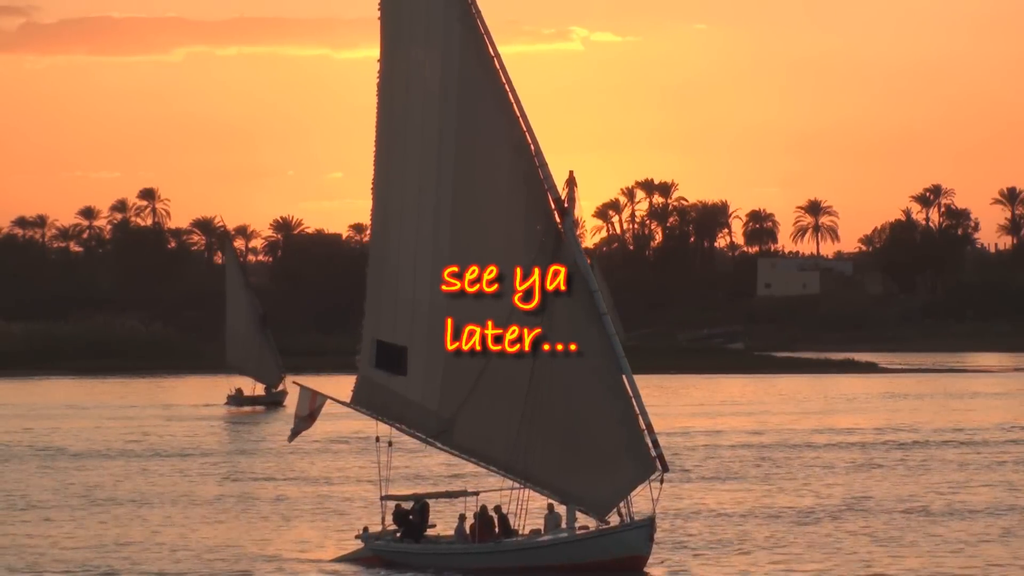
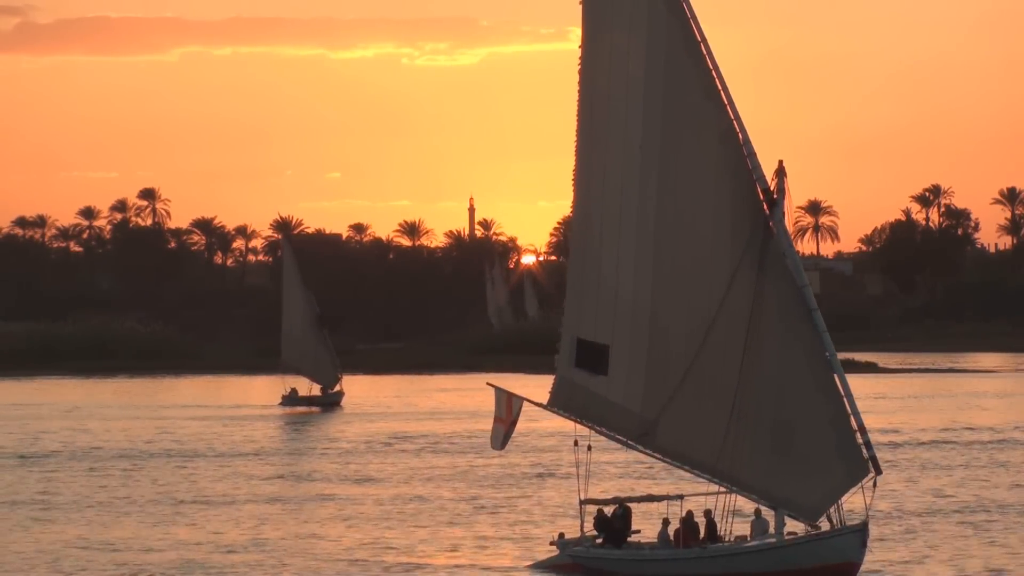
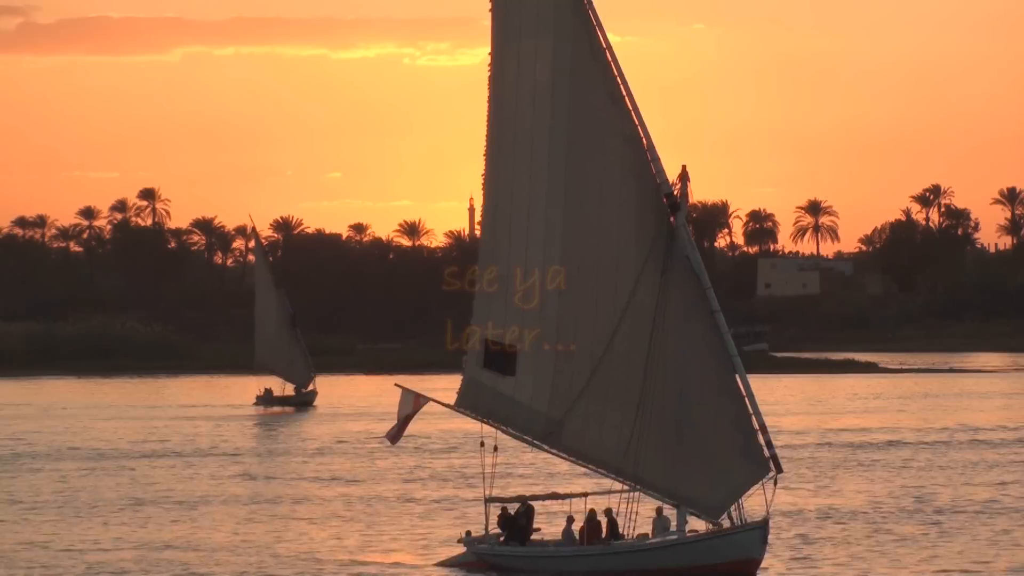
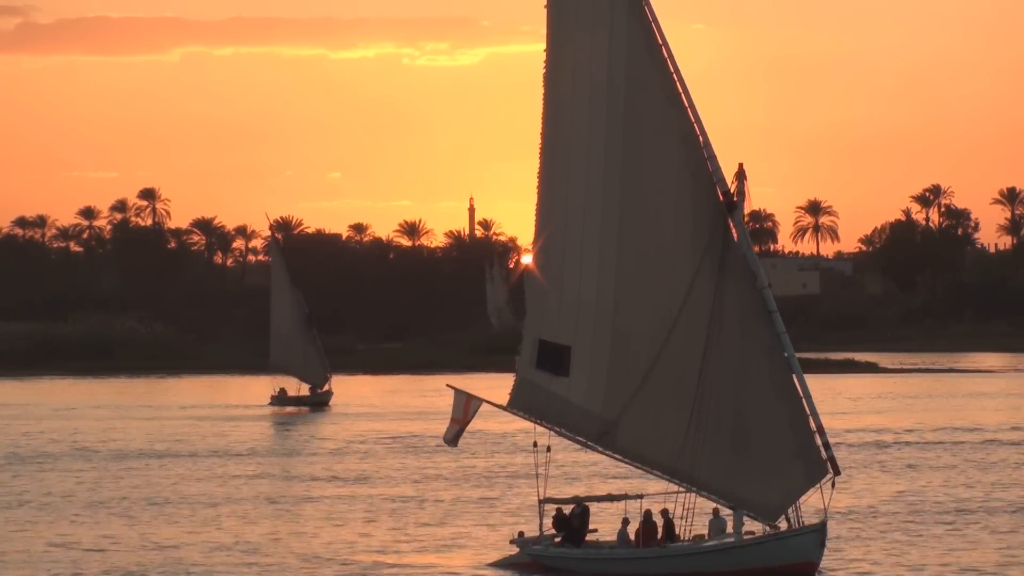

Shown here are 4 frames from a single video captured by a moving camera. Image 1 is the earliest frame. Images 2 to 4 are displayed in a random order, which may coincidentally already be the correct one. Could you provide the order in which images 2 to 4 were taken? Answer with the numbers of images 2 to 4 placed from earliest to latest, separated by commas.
3, 4, 2
